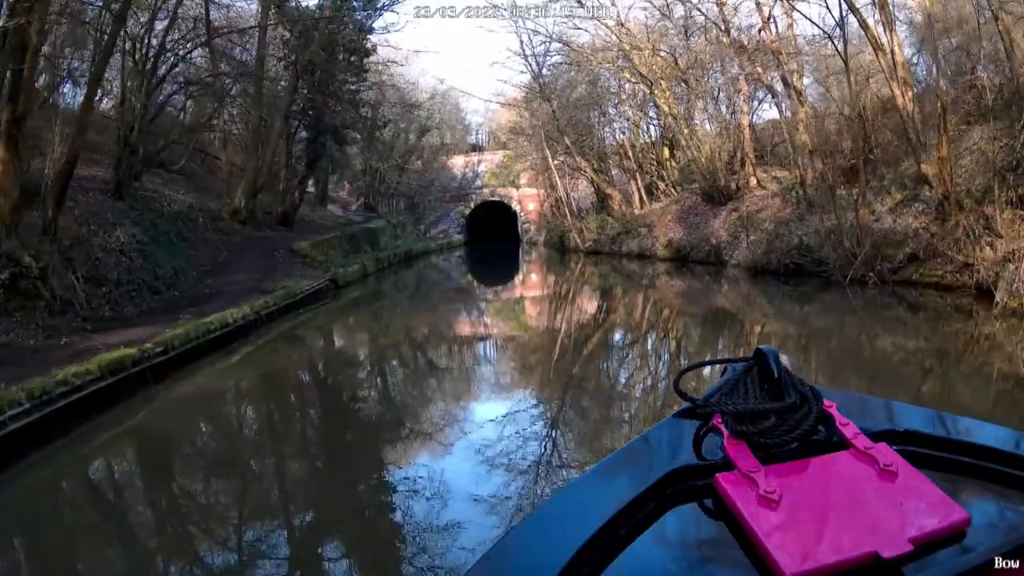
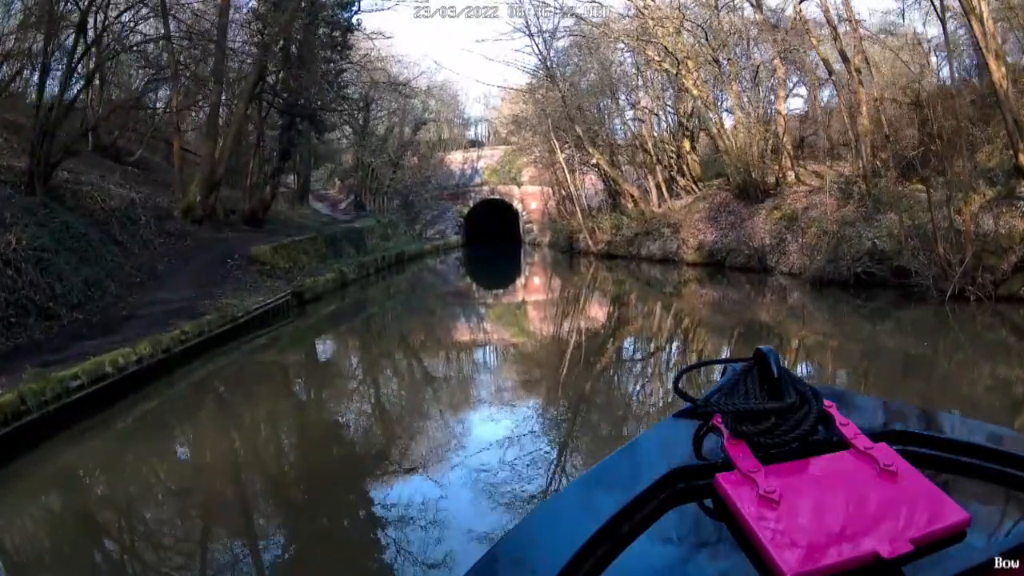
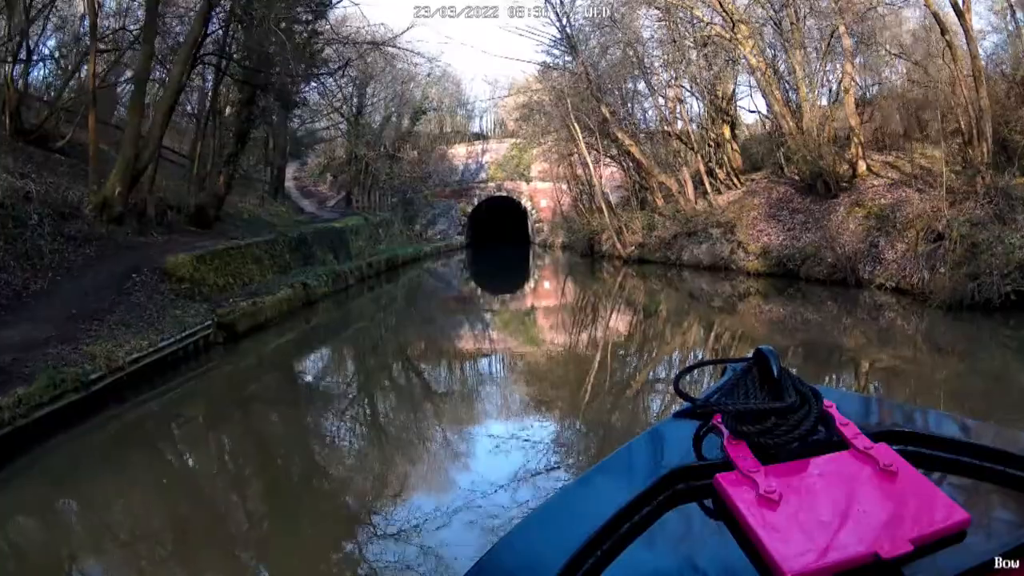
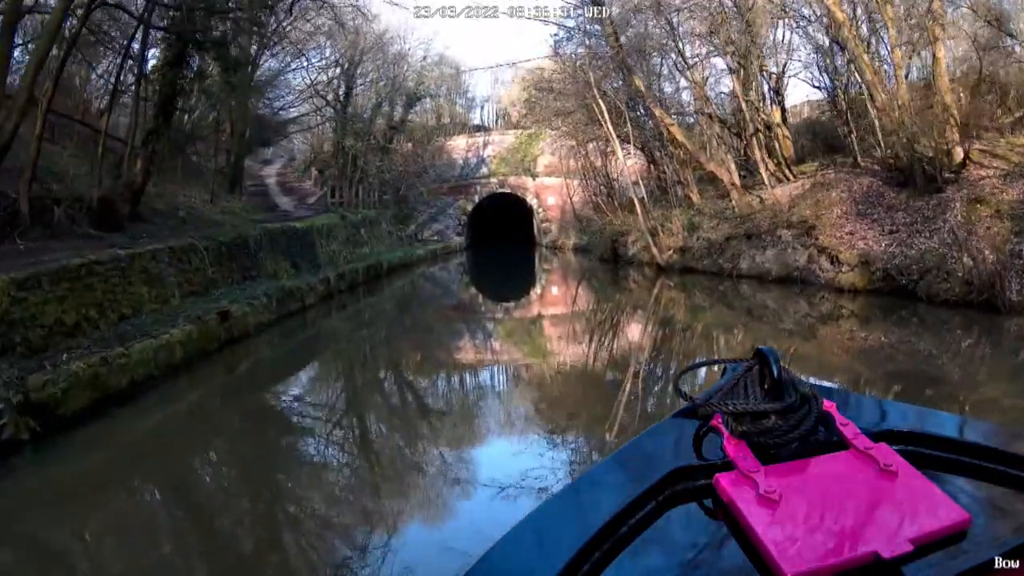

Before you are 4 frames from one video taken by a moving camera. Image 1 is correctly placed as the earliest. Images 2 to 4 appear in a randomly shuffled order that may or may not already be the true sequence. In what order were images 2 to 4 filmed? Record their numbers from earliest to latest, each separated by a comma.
2, 3, 4
